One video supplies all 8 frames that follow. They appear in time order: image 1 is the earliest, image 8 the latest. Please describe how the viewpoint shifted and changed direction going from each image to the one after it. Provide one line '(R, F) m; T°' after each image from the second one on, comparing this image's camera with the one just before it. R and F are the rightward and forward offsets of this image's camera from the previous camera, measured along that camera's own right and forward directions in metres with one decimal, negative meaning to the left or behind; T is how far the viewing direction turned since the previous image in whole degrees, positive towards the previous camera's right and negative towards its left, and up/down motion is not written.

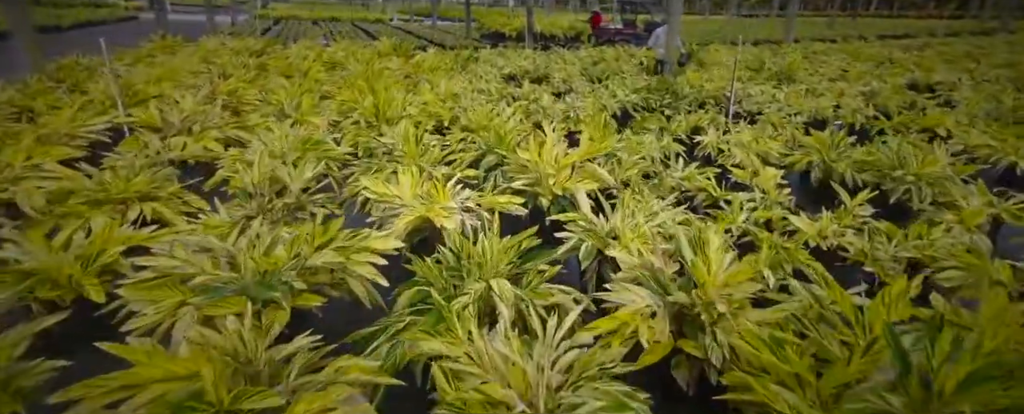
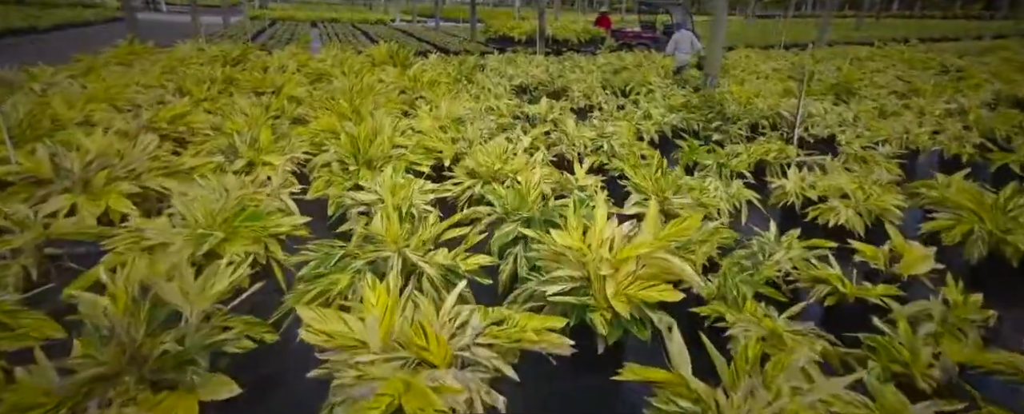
(-0.1, +0.9) m; 0°
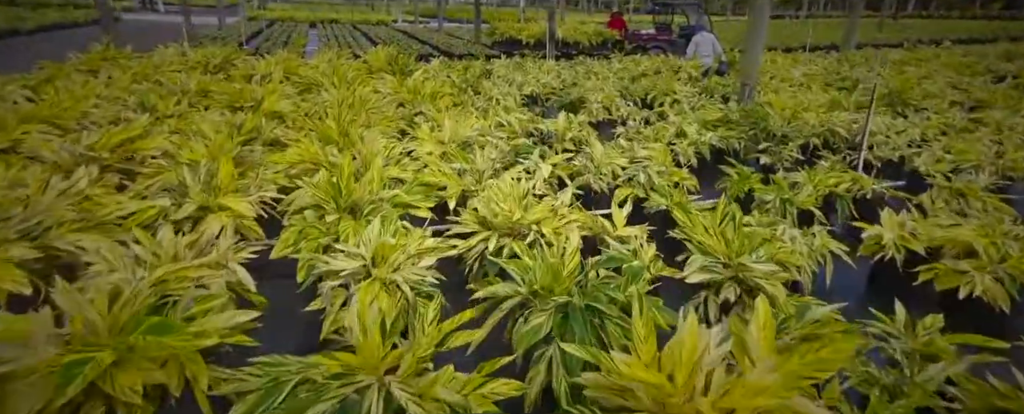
(-0.1, +0.6) m; 0°
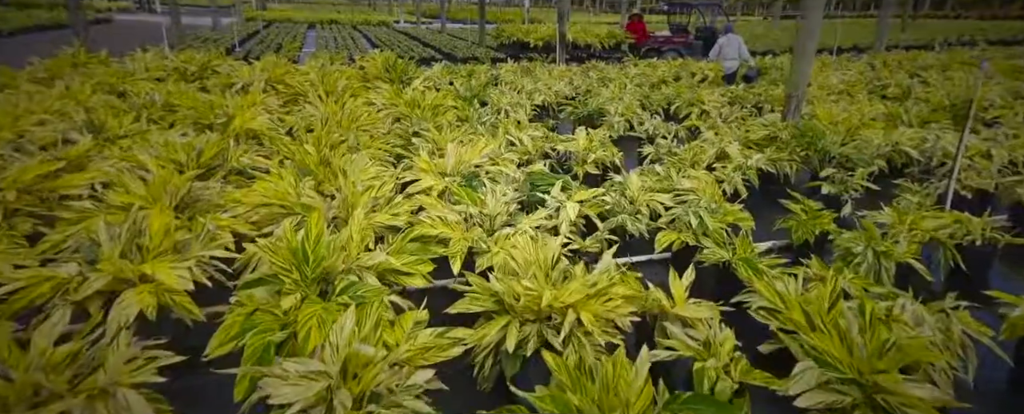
(-0.1, +0.6) m; 0°
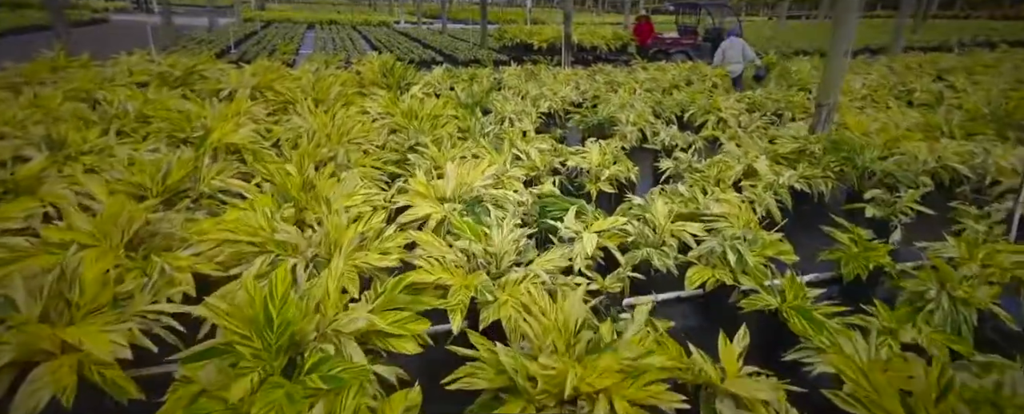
(0.0, +0.3) m; 0°
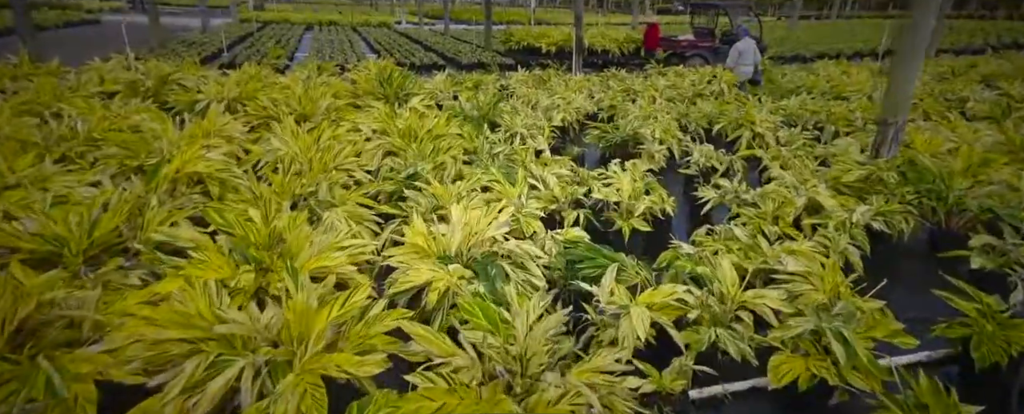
(-0.1, +0.5) m; 0°
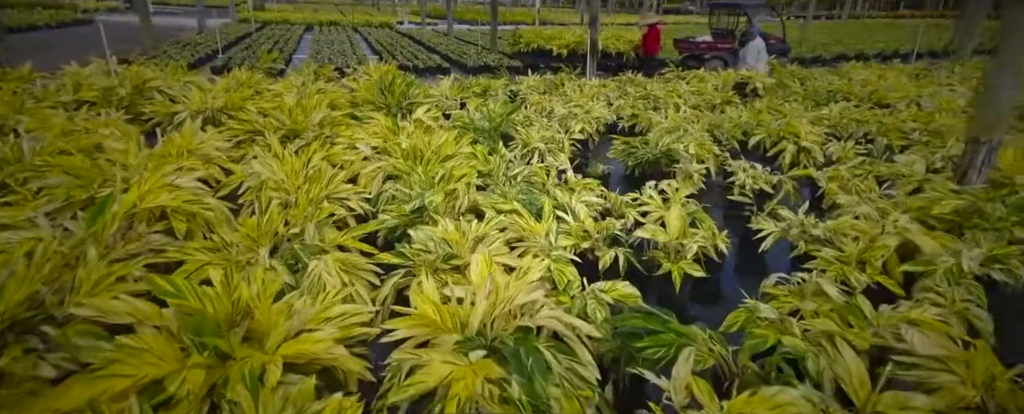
(-0.1, +0.5) m; 0°
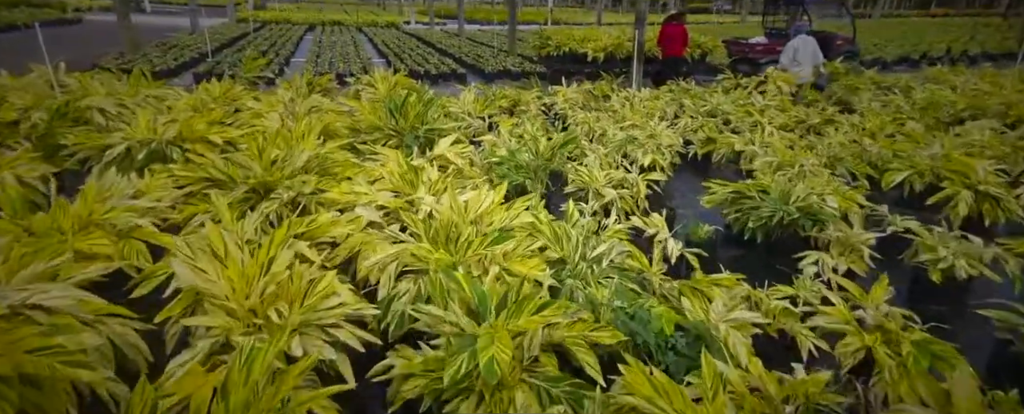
(-0.3, +1.2) m; -1°
